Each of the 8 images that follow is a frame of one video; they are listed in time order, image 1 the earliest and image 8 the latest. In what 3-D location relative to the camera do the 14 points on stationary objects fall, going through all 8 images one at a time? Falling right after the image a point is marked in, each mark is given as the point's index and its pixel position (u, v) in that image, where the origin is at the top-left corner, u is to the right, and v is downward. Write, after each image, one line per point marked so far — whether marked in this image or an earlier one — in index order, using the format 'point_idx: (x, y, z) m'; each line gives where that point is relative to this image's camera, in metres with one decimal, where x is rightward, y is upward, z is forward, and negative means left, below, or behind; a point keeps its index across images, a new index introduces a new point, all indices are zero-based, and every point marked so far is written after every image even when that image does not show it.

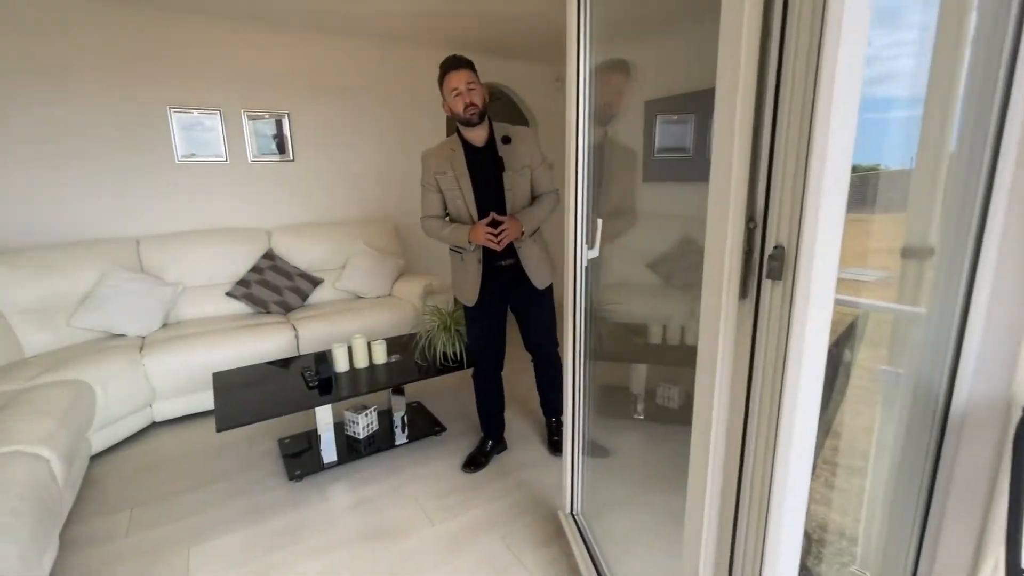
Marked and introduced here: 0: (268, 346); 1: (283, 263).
0: (-1.4, -0.3, +2.8) m
1: (-1.6, +0.2, +3.3) m
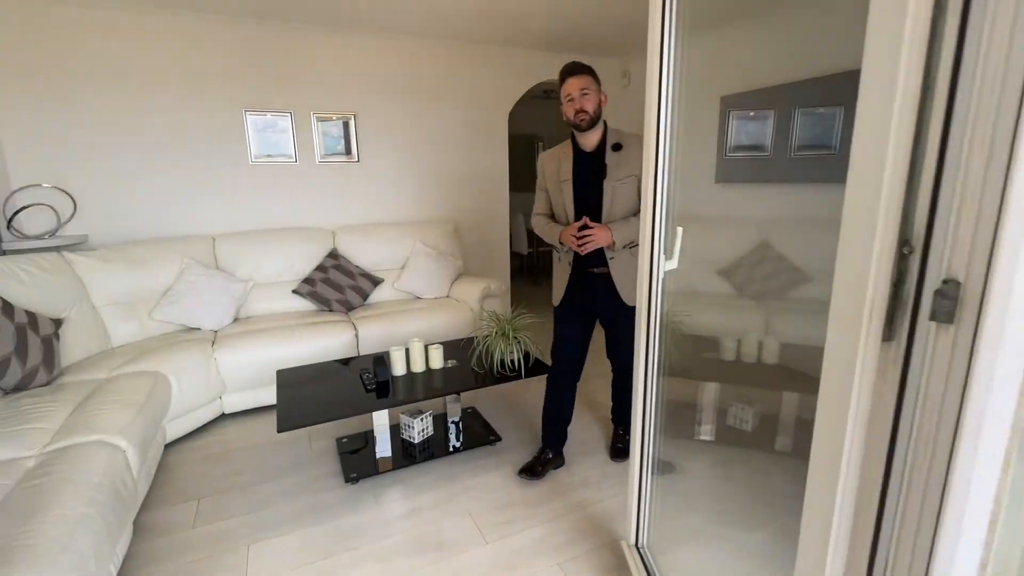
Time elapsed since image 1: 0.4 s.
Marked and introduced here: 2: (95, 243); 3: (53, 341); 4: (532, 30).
0: (-1.1, -0.3, +2.8) m
1: (-1.2, +0.2, +3.3) m
2: (-2.7, +0.3, +3.1) m
3: (-2.1, -0.2, +2.2) m
4: (+0.1, +1.9, +3.6) m
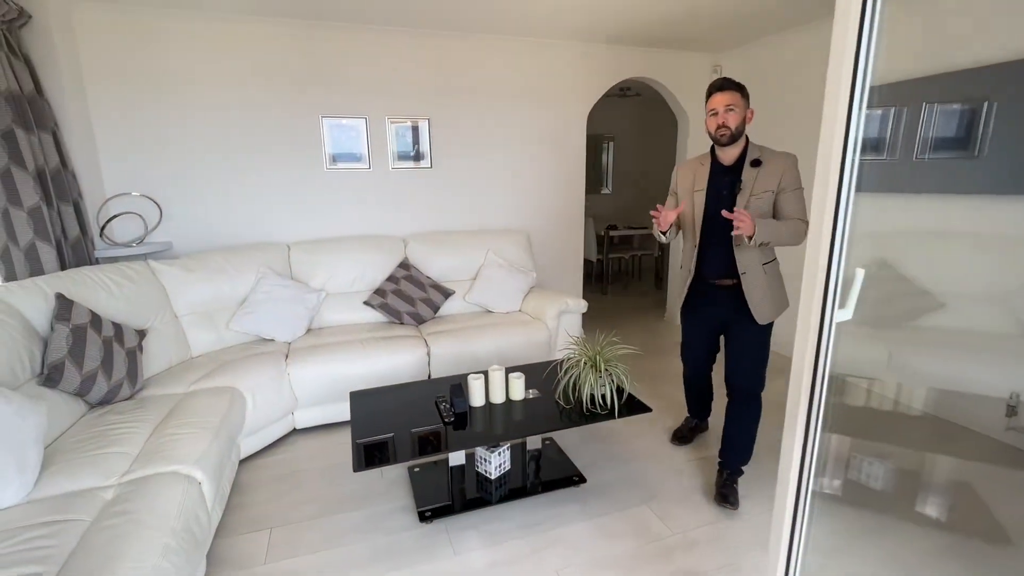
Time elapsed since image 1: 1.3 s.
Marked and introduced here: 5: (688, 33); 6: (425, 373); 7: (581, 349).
0: (-0.6, -0.4, +2.7) m
1: (-0.6, +0.1, +3.2) m
2: (-2.2, +0.2, +3.1) m
3: (-1.7, -0.3, +2.2) m
4: (+0.7, +1.8, +3.3) m
5: (+1.3, +1.9, +3.5) m
6: (-0.5, -0.5, +2.8) m
7: (+0.3, -0.3, +2.1) m
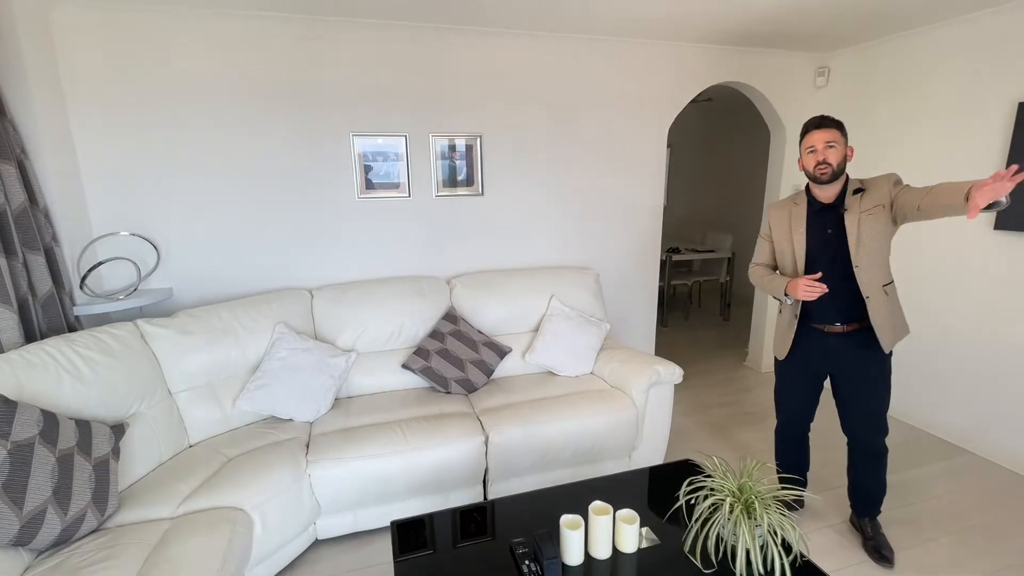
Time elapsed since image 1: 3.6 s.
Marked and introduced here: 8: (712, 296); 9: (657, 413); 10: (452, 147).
0: (-0.3, -0.7, +2.1) m
1: (-0.3, -0.2, +2.6) m
2: (-1.8, -0.1, +2.6) m
3: (-1.4, -0.6, +1.6) m
4: (+1.1, +1.5, +2.6) m
5: (+1.7, +1.5, +2.8) m
6: (-0.1, -0.8, +2.2) m
7: (+0.7, -0.6, +1.5) m
8: (+2.3, -0.1, +5.6) m
9: (+0.7, -0.6, +2.4) m
10: (-0.4, +0.8, +2.8) m
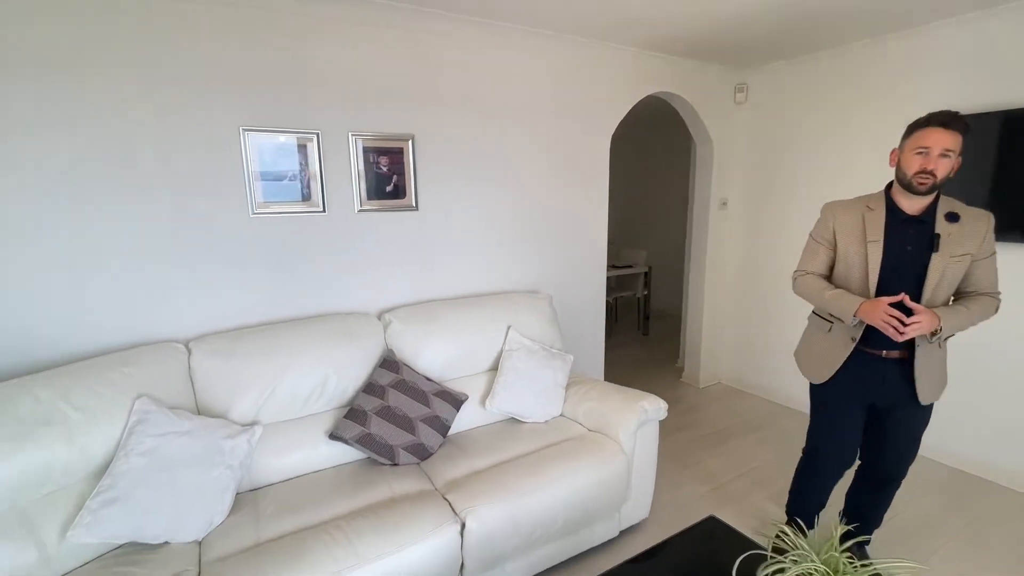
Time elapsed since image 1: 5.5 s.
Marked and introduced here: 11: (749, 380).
0: (-0.3, -0.9, +1.6) m
1: (-0.4, -0.4, +2.1) m
2: (-1.9, -0.3, +1.6) m
3: (-1.3, -0.8, +0.8) m
4: (+0.8, +1.4, +2.5) m
5: (+1.3, +1.5, +2.8) m
6: (-0.2, -0.9, +1.6) m
7: (+0.7, -0.7, +1.2) m
8: (+1.3, -0.3, +5.6) m
9: (+0.6, -0.7, +2.1) m
10: (-0.7, +0.7, +2.3) m
11: (+1.9, -0.7, +3.7) m
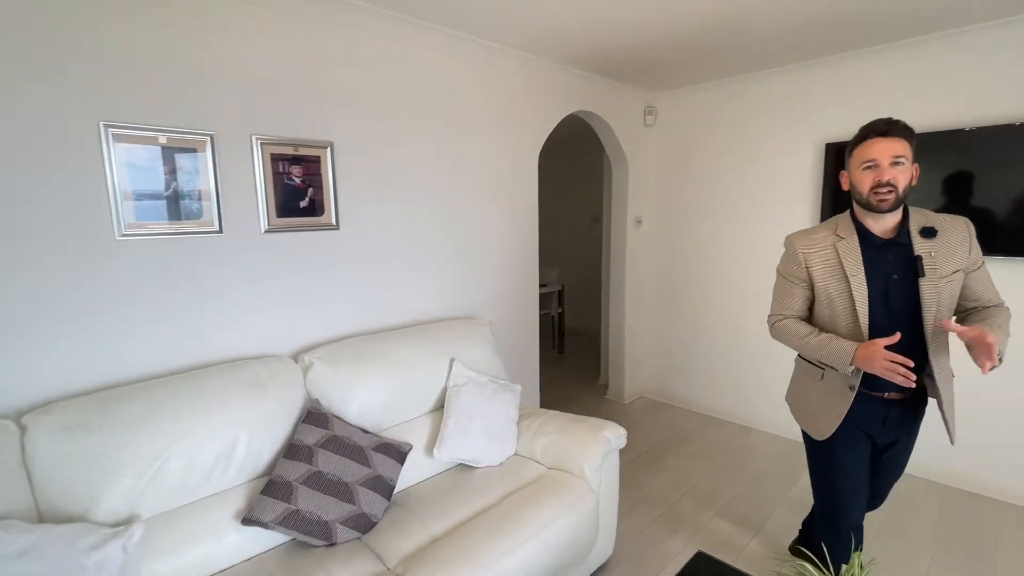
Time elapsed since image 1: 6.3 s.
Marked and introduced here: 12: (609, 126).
0: (-0.3, -1.0, +1.2) m
1: (-0.6, -0.5, +1.7) m
2: (-2.0, -0.4, +1.0) m
3: (-1.1, -0.9, +0.3) m
4: (+0.4, +1.3, +2.4) m
5: (+0.9, +1.4, +2.9) m
6: (-0.2, -1.0, +1.3) m
7: (+0.7, -0.7, +1.1) m
8: (+0.3, -0.5, +5.6) m
9: (+0.4, -0.8, +2.0) m
10: (-0.9, +0.5, +1.9) m
11: (+1.3, -0.8, +3.8) m
12: (+0.7, +1.1, +3.4) m
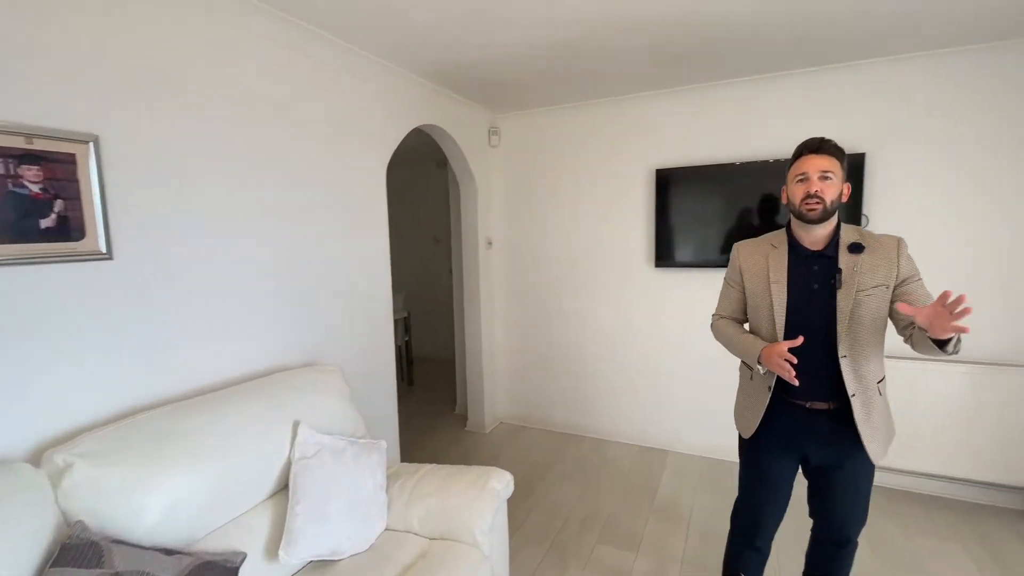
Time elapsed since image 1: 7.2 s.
0: (-0.5, -1.1, +0.8) m
1: (-0.9, -0.6, +1.1) m
2: (-1.9, -0.6, 0.0) m
3: (-0.9, -1.0, -0.4) m
4: (-0.3, +1.2, +2.2) m
5: (-0.1, +1.2, +2.8) m
6: (-0.4, -1.1, +0.9) m
7: (+0.6, -0.8, +1.0) m
8: (-1.4, -0.8, +5.1) m
9: (0.0, -0.9, +1.7) m
10: (-1.3, +0.3, +1.3) m
11: (+0.1, -1.0, +3.8) m
12: (-0.4, +1.0, +3.2) m
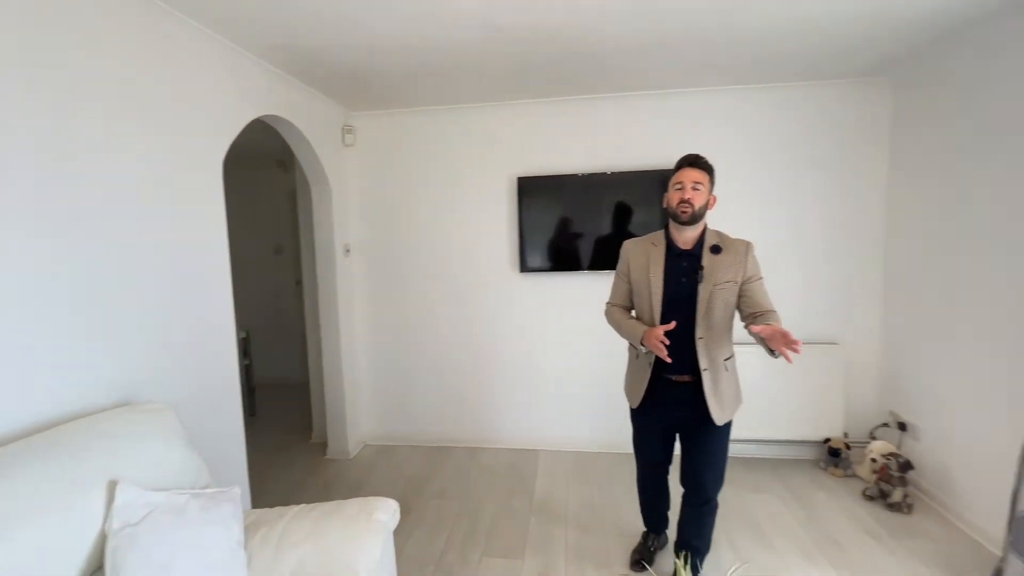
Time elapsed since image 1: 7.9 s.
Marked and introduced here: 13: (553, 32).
0: (-0.5, -1.1, +0.5) m
1: (-1.1, -0.7, +0.7) m
2: (-1.7, -0.7, -0.7) m
3: (-0.6, -1.0, -0.7) m
4: (-0.9, +1.1, +2.0) m
5: (-0.8, +1.2, +2.6) m
6: (-0.5, -1.2, +0.6) m
7: (+0.4, -0.8, +1.1) m
8: (-2.7, -0.9, +4.3) m
9: (-0.4, -1.0, +1.5) m
10: (-1.5, +0.3, +0.7) m
11: (-0.9, -1.1, +3.6) m
12: (-1.2, +0.9, +2.9) m
13: (+0.2, +1.1, +2.1) m
